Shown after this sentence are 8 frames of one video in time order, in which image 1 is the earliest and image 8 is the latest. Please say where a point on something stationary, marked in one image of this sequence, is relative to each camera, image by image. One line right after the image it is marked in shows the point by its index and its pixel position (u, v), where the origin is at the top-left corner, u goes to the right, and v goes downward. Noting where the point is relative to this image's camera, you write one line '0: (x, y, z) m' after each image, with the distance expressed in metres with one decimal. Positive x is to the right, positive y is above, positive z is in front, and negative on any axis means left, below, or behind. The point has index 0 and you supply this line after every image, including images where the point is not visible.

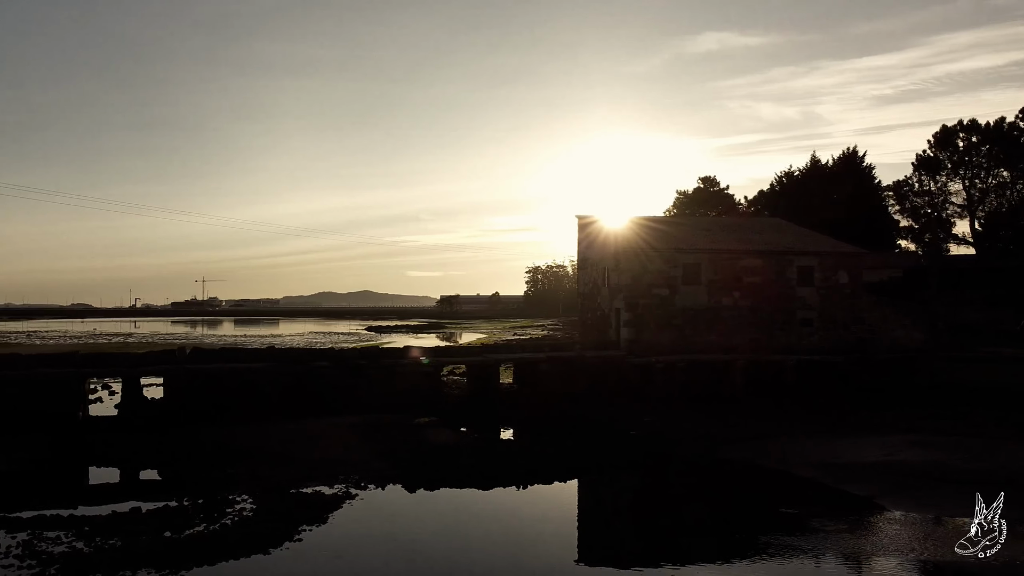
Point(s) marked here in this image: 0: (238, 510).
0: (-4.8, -3.8, +10.9) m
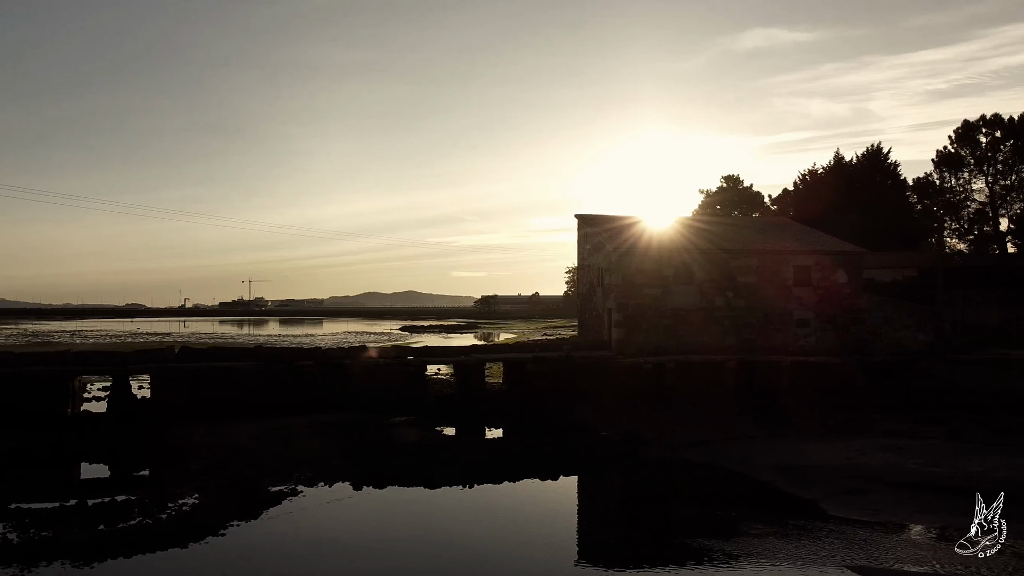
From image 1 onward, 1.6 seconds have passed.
0: (-5.9, -3.8, +11.1) m
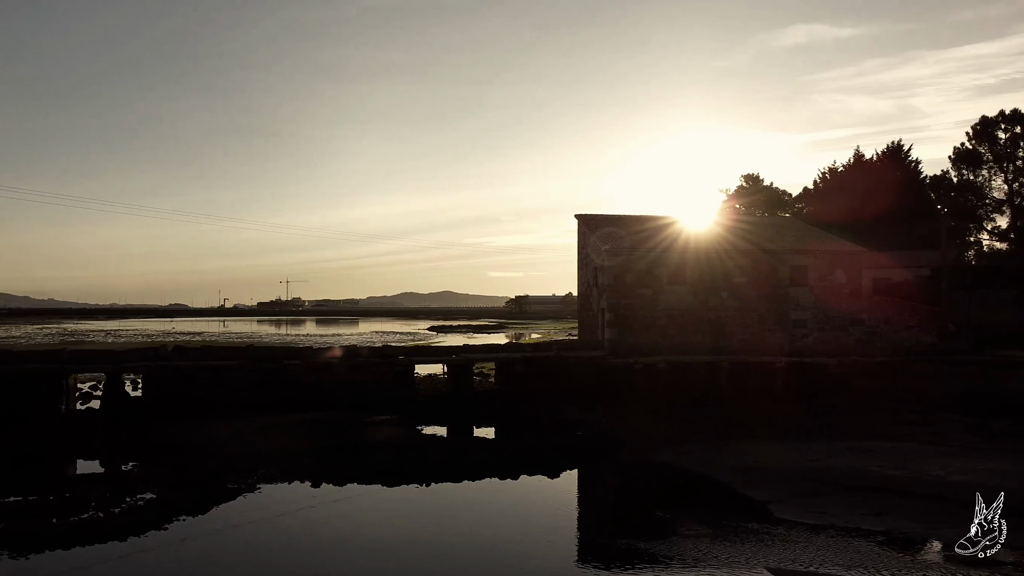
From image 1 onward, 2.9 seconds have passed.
0: (-6.8, -3.8, +11.4) m
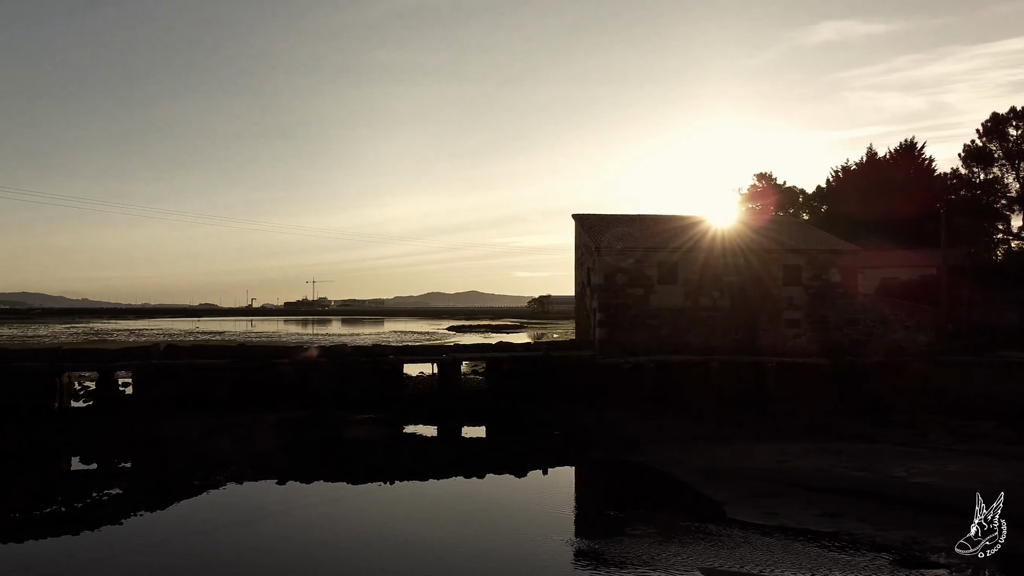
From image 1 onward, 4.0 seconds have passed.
0: (-7.6, -3.8, +11.6) m
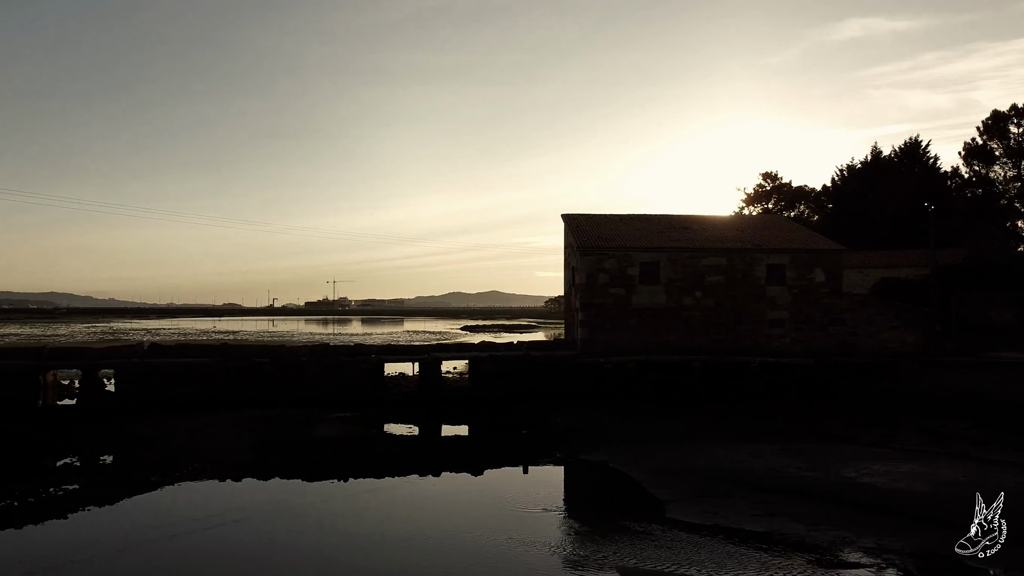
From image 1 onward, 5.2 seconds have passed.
0: (-8.5, -3.8, +11.8) m
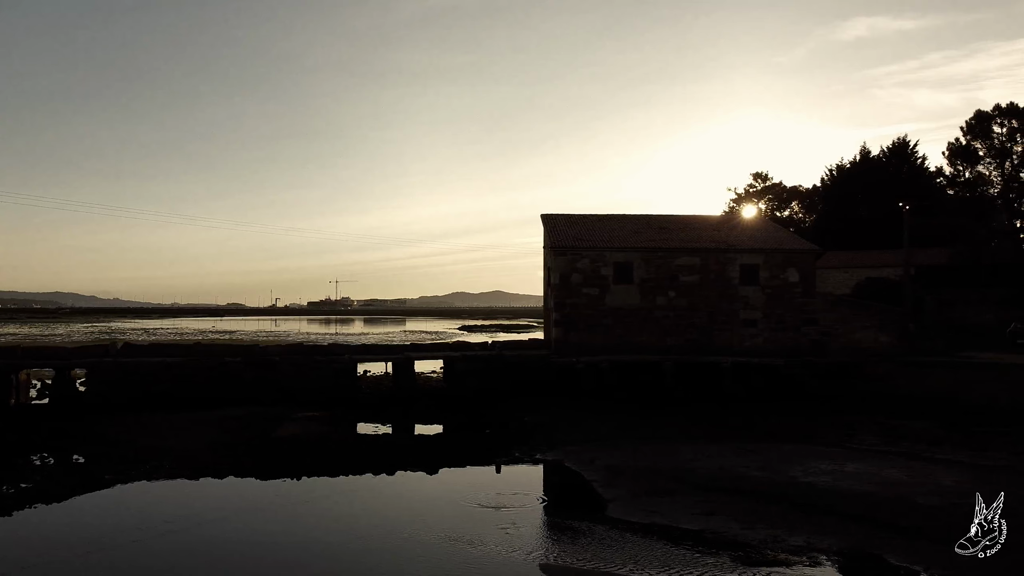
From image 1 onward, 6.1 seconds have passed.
0: (-9.5, -3.8, +11.9) m
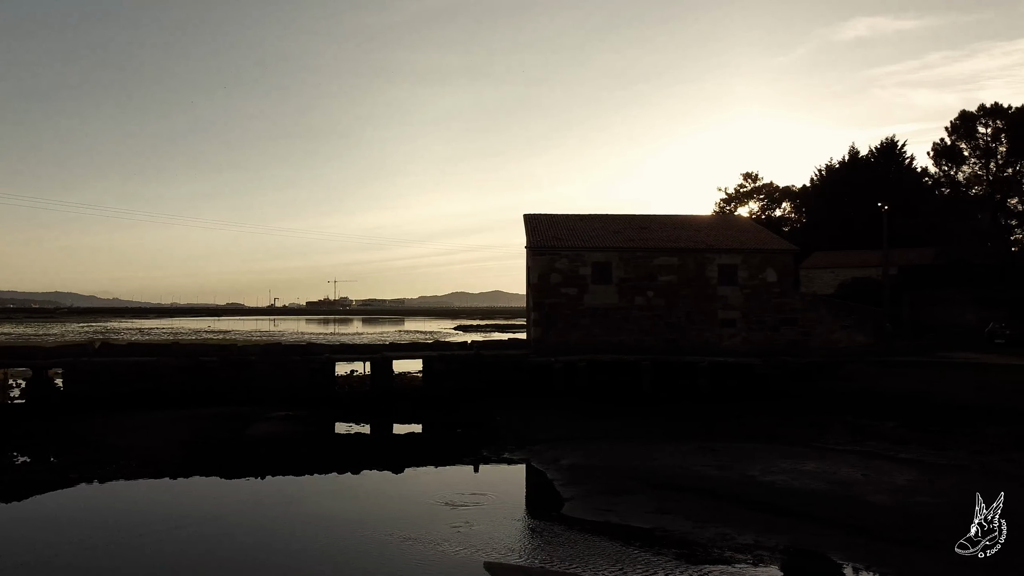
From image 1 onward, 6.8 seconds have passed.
0: (-10.2, -3.8, +11.8) m
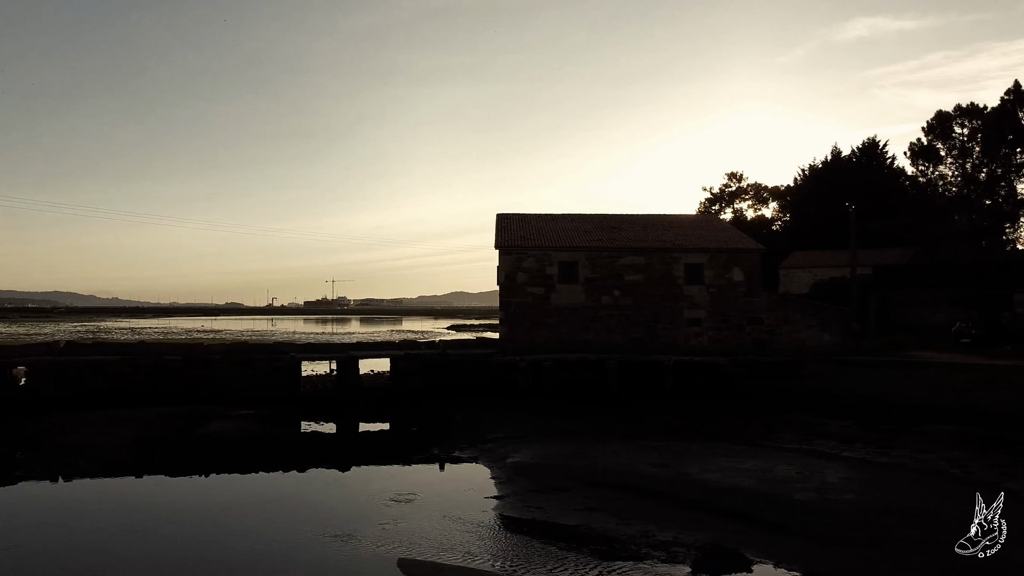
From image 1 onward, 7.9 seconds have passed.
0: (-11.4, -3.8, +11.8) m
